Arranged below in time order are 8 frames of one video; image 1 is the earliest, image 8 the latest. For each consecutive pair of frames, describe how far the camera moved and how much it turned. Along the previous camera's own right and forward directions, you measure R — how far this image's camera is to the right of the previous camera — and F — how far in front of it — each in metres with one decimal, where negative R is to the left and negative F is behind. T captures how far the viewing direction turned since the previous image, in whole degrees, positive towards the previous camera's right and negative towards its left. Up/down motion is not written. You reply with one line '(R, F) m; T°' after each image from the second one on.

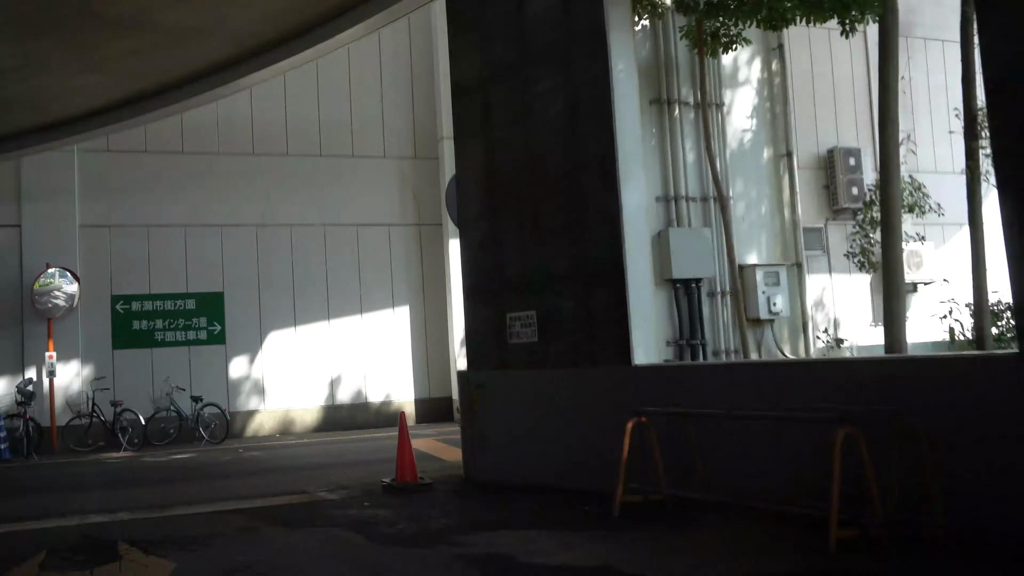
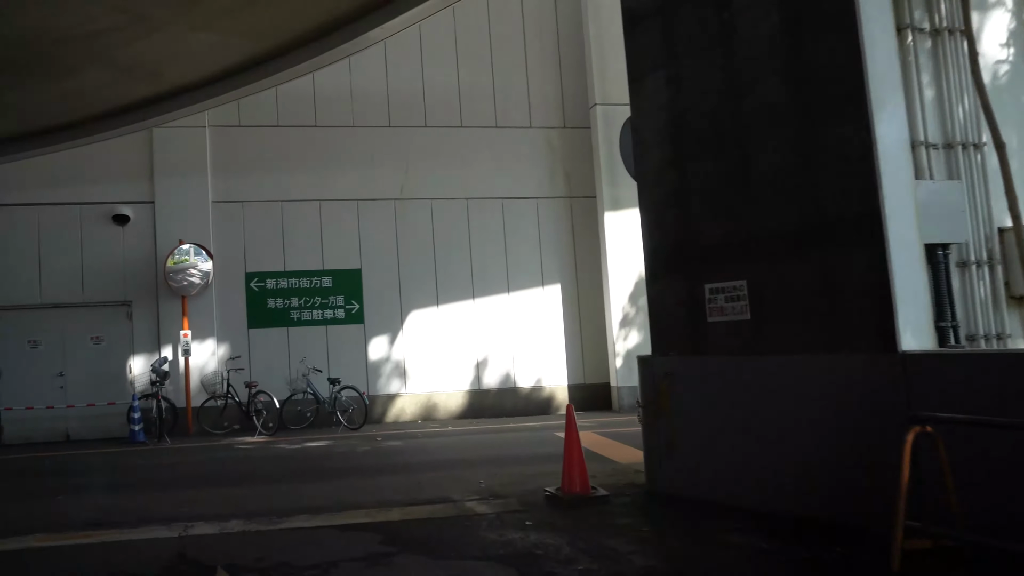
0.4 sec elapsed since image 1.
(-0.4, +1.5) m; -9°
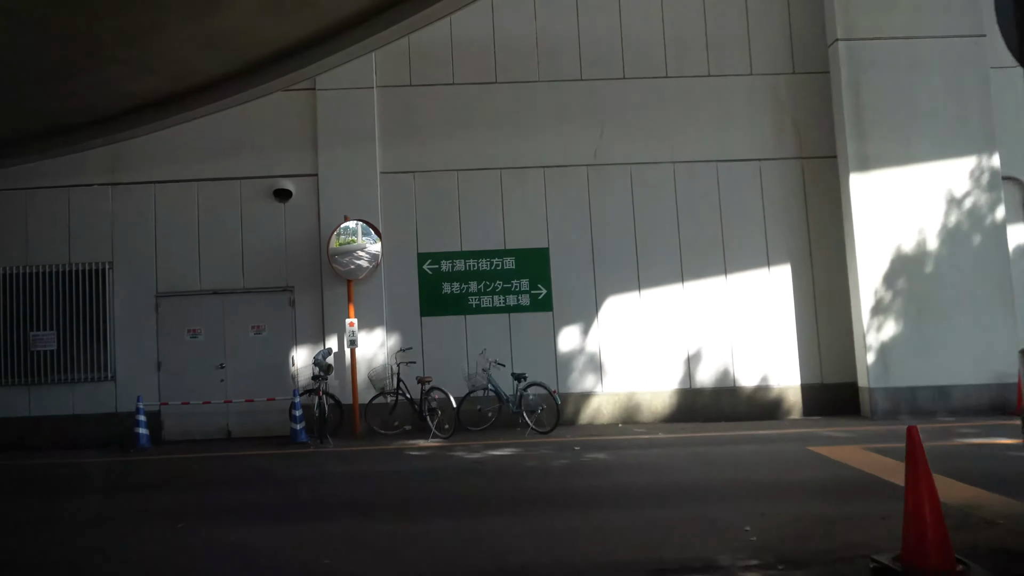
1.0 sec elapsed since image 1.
(-0.6, +2.0) m; -11°
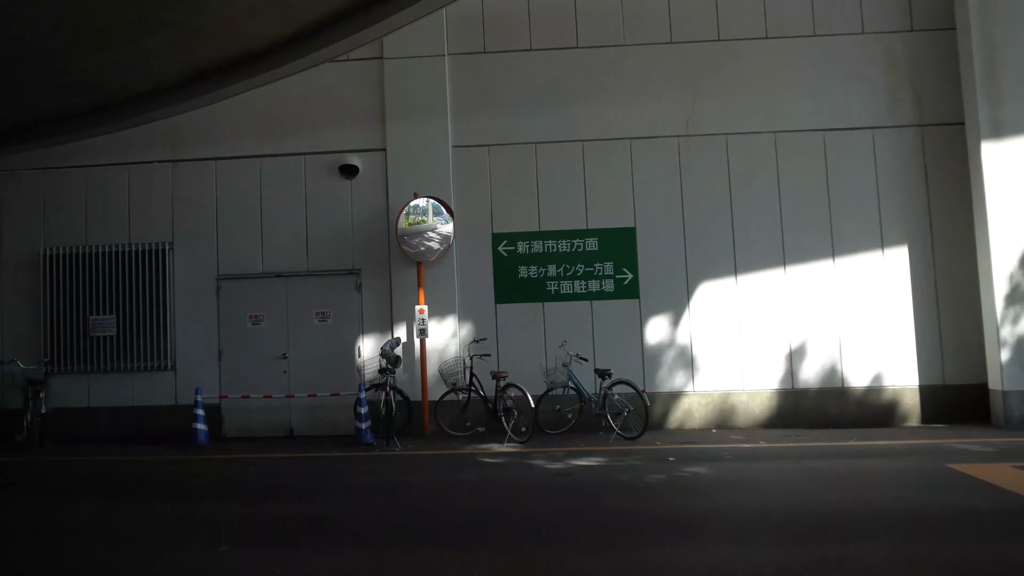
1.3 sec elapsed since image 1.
(-0.1, +0.8) m; -5°
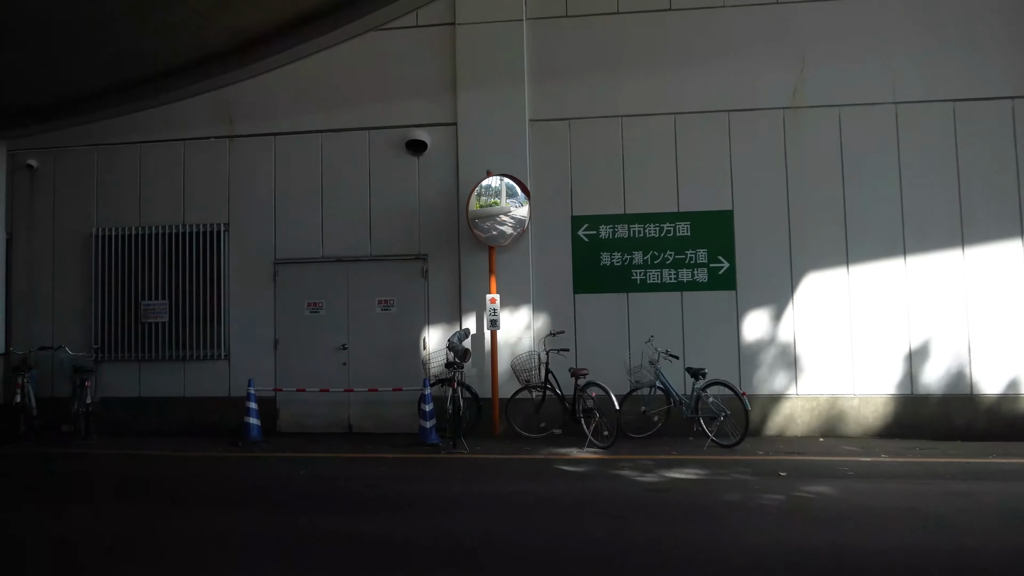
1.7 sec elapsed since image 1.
(-0.1, +0.9) m; -4°
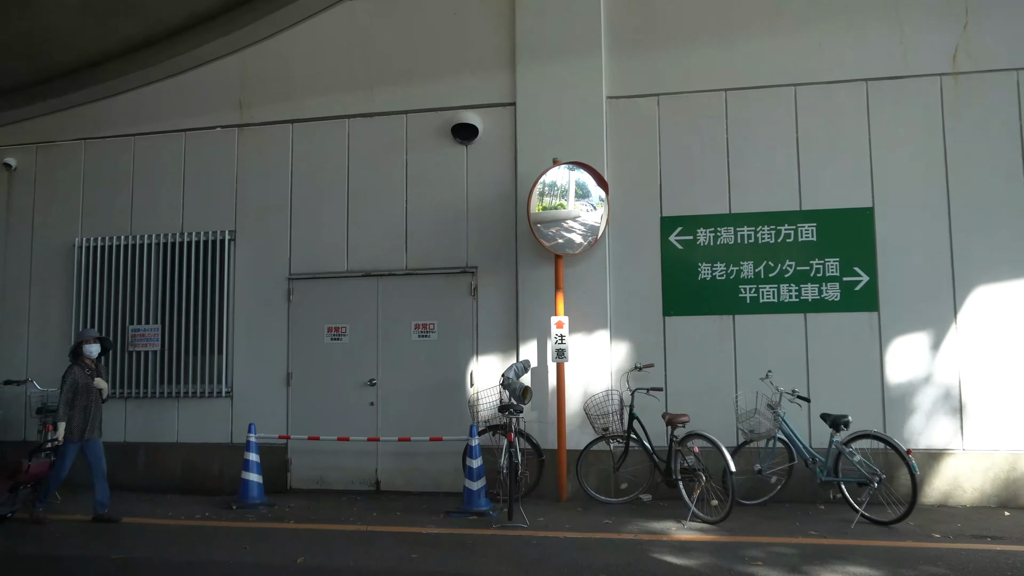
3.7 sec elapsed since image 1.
(-0.1, +1.8) m; -4°
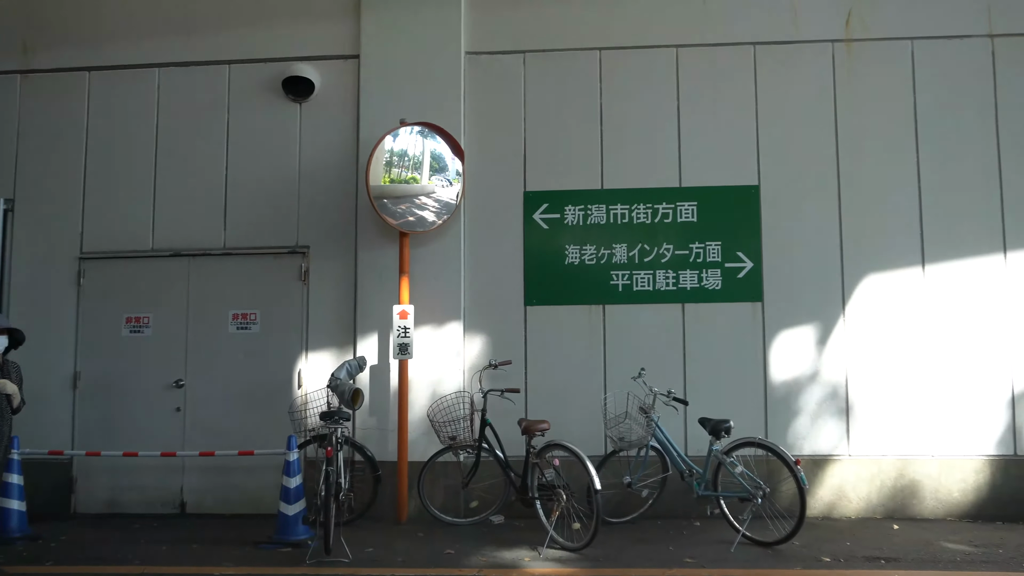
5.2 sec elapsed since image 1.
(+0.3, +0.9) m; +7°
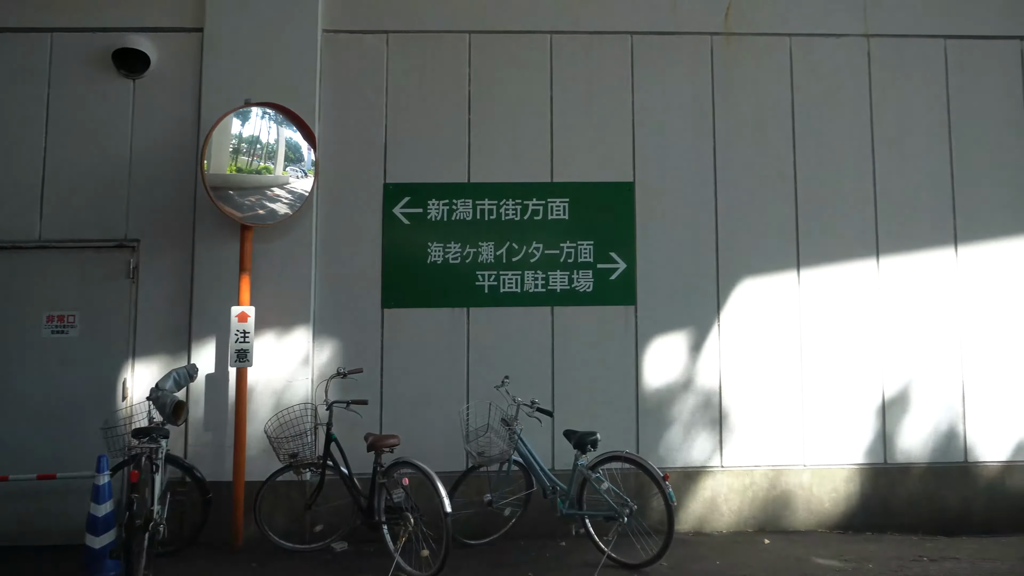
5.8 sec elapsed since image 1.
(+0.3, +0.4) m; +7°
